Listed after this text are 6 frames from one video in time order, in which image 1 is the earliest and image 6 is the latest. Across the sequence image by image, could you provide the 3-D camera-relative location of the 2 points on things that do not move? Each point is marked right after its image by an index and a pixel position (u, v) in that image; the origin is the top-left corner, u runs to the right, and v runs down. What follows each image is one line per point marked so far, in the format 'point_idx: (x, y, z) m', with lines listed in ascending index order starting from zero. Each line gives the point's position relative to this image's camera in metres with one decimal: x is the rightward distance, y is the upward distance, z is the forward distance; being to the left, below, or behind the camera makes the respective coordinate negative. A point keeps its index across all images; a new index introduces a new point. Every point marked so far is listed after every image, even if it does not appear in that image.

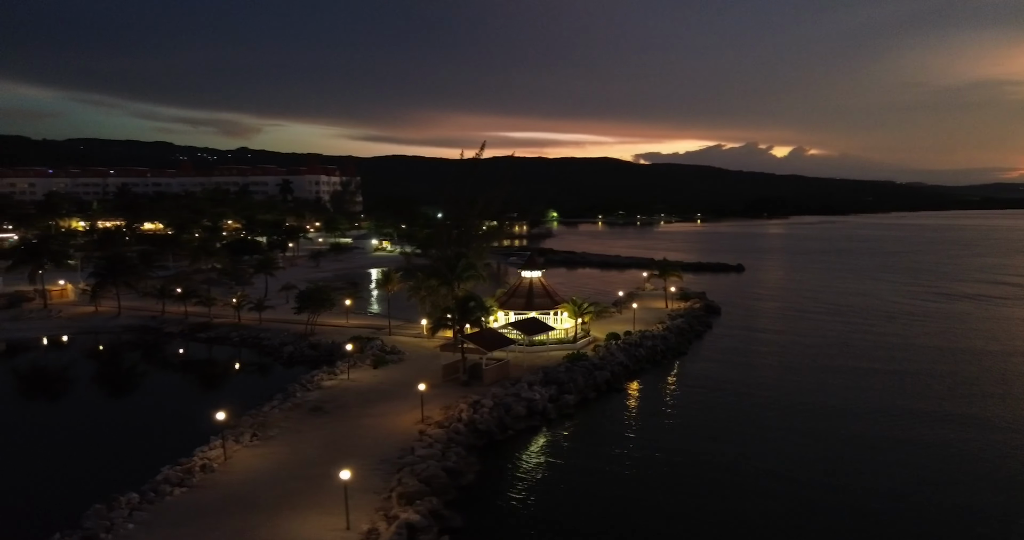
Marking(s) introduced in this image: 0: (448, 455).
0: (-1.7, -4.5, +18.1) m
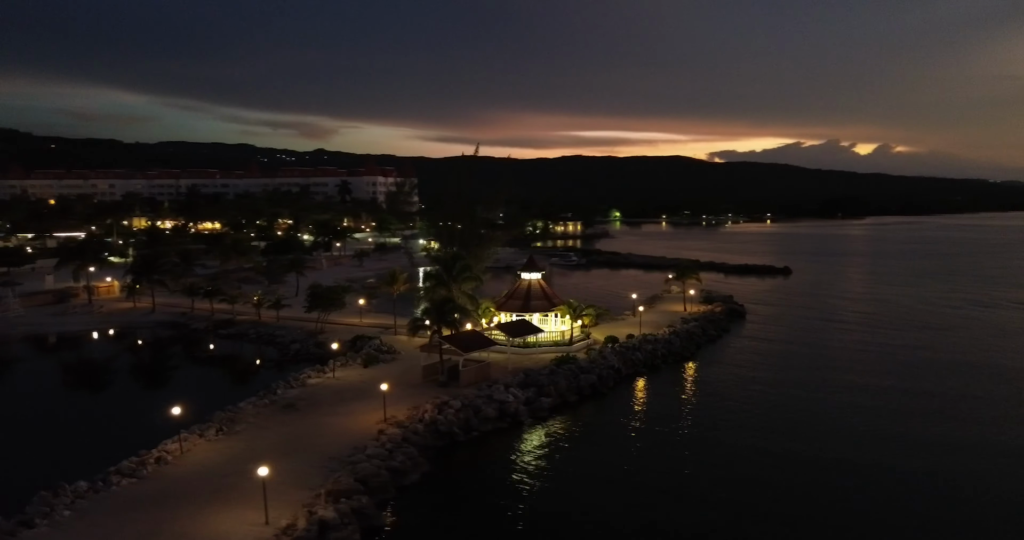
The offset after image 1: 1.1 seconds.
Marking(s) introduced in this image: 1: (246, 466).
0: (-3.0, -4.6, +18.4) m
1: (-6.2, -4.5, +17.1) m
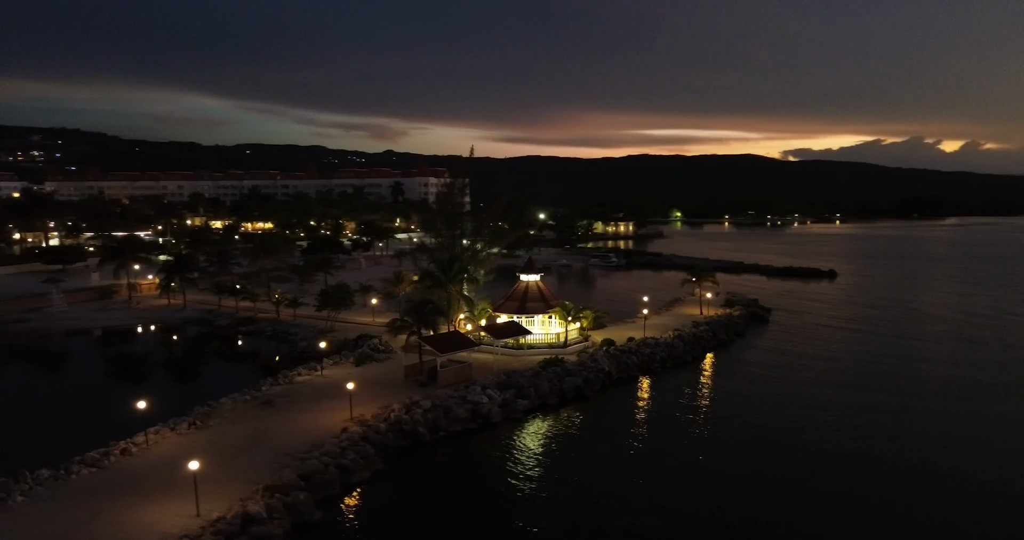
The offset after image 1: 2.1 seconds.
0: (-4.2, -4.6, +18.8) m
1: (-7.5, -4.5, +17.8) m
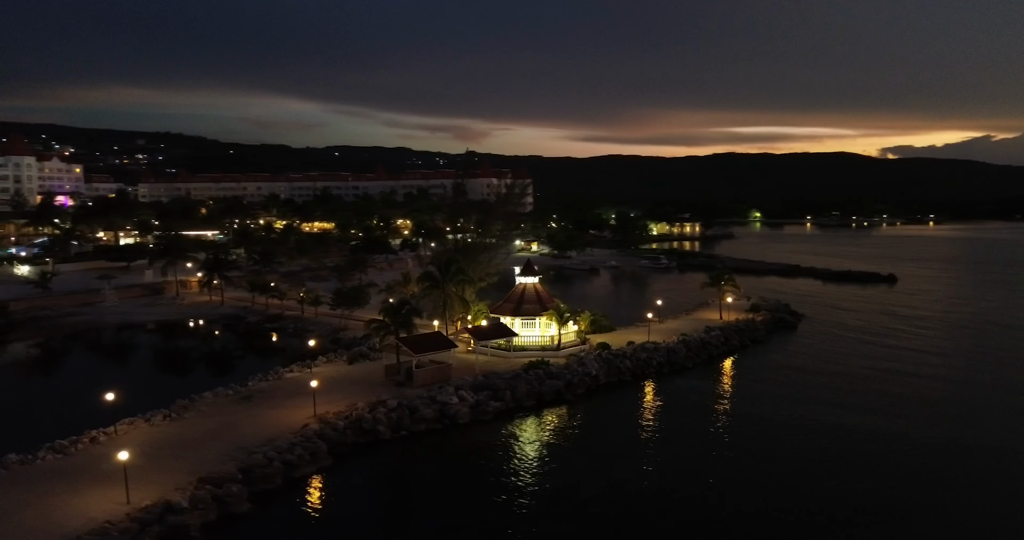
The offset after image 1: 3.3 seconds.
0: (-5.7, -4.7, +19.4) m
1: (-9.0, -4.5, +18.7) m
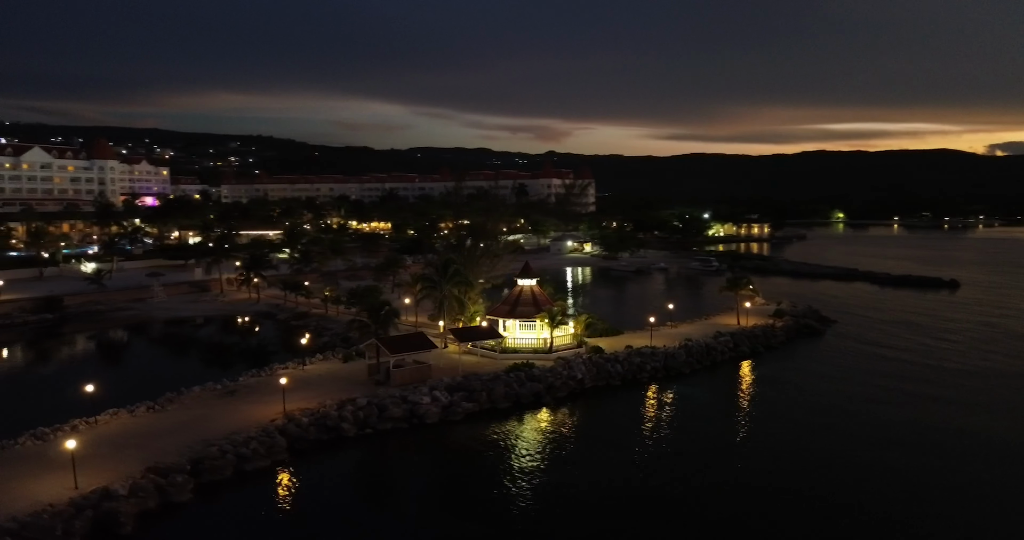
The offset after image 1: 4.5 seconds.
0: (-7.0, -4.7, +20.2) m
1: (-10.5, -4.5, +19.9) m
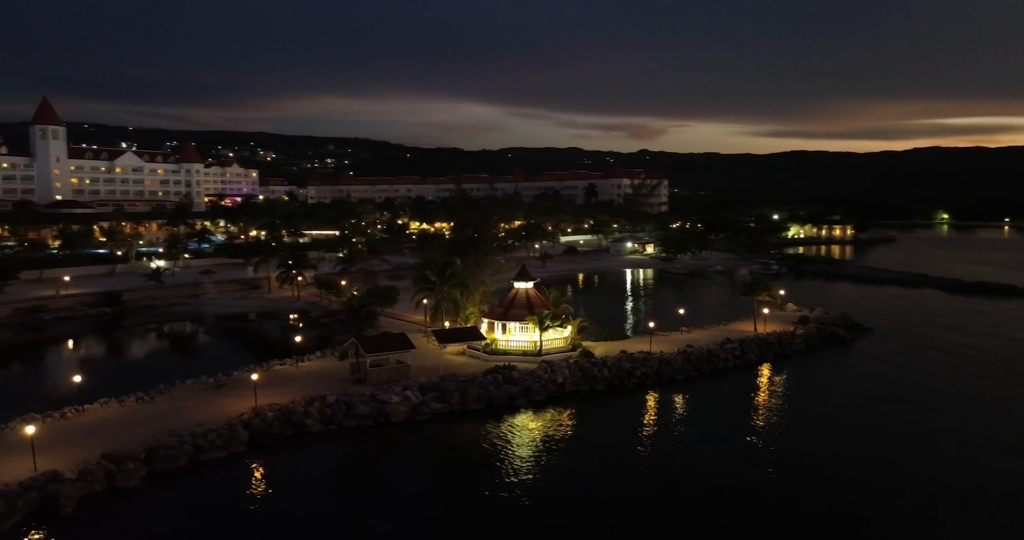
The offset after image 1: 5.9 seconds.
0: (-8.6, -4.7, +21.3) m
1: (-12.0, -4.5, +21.5) m
